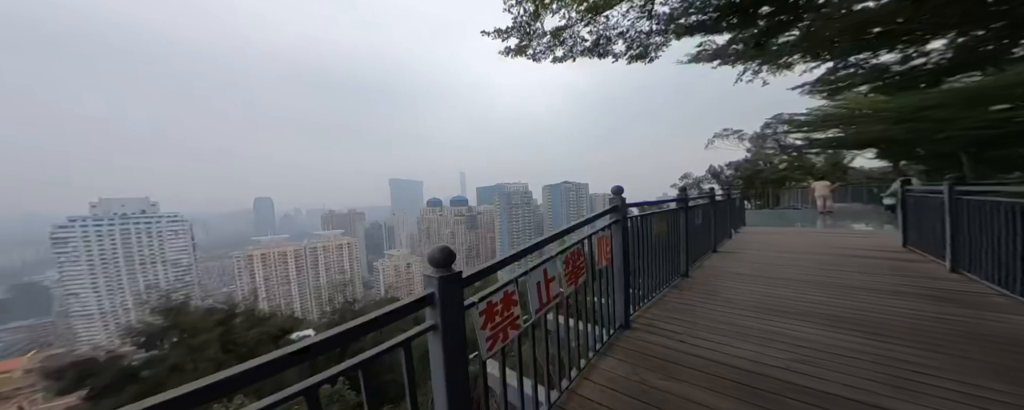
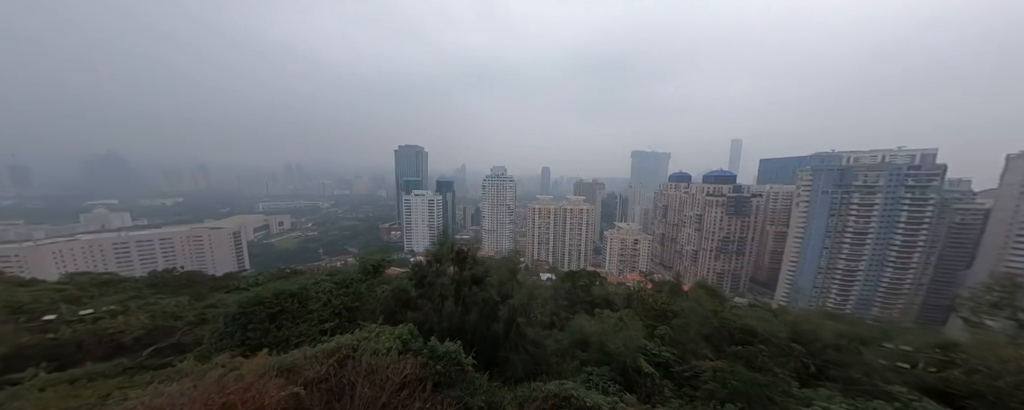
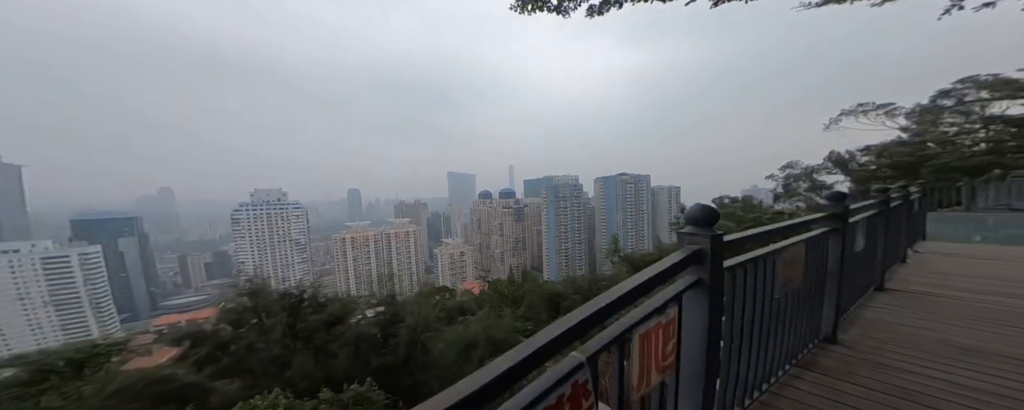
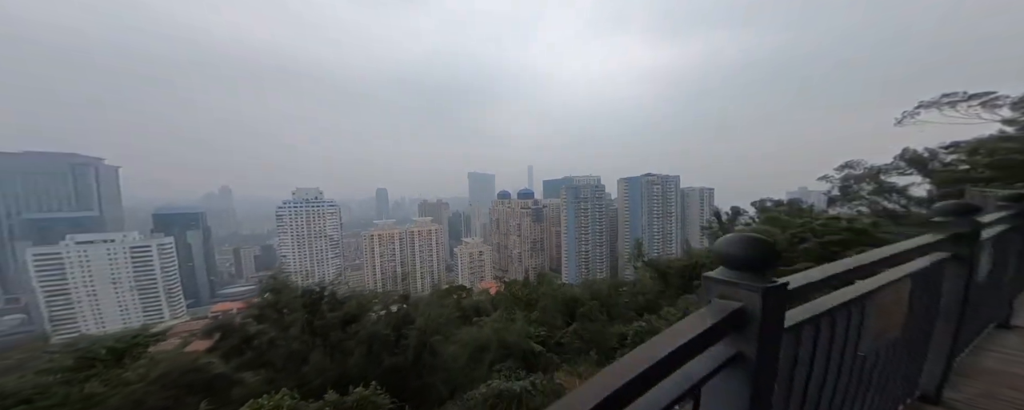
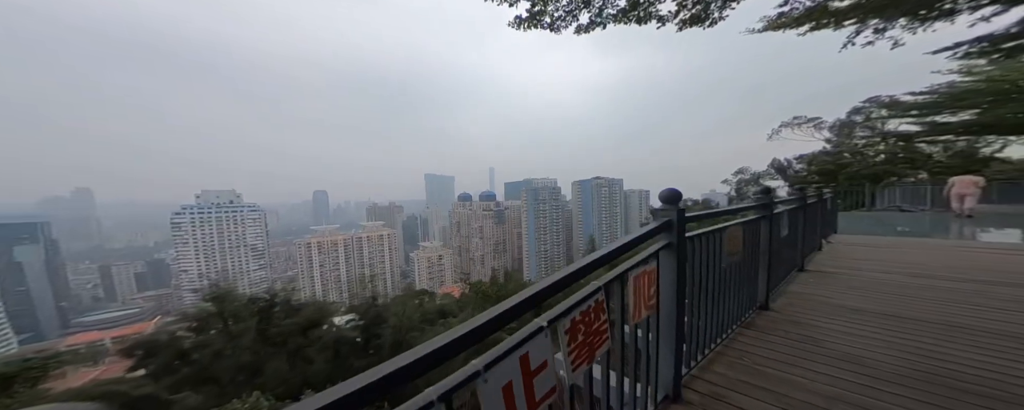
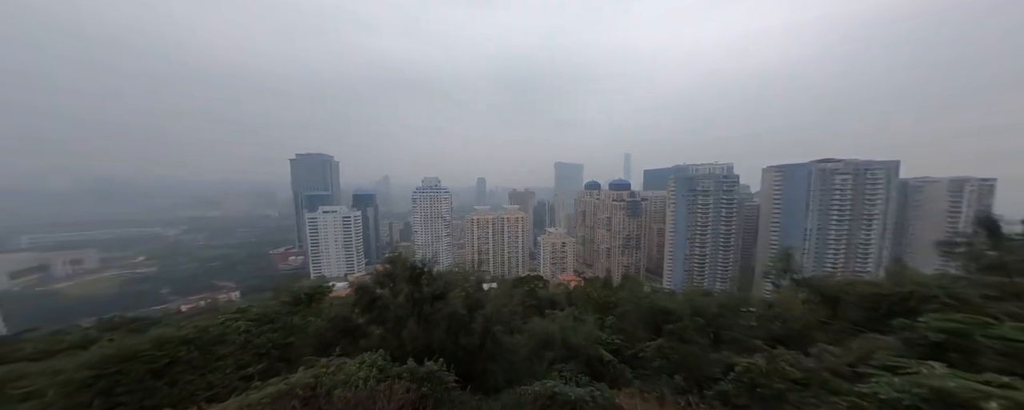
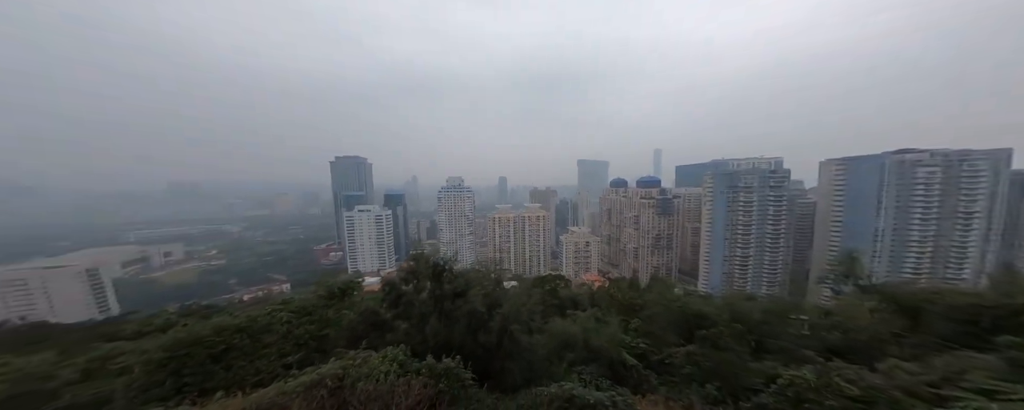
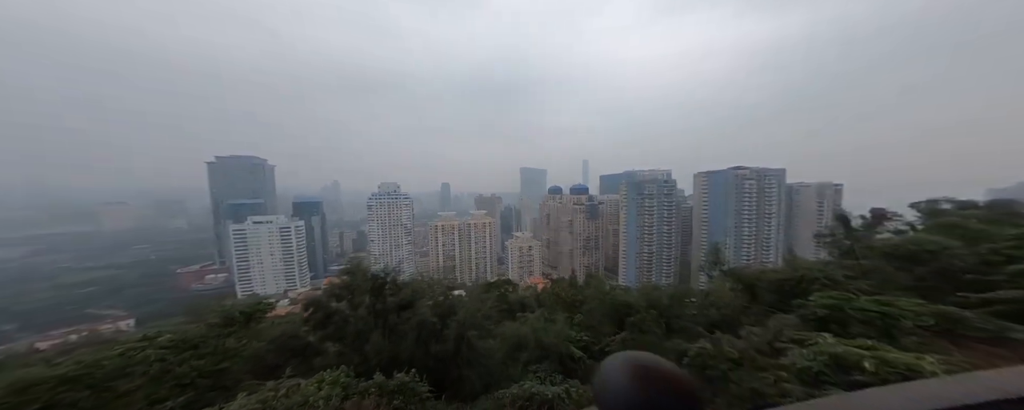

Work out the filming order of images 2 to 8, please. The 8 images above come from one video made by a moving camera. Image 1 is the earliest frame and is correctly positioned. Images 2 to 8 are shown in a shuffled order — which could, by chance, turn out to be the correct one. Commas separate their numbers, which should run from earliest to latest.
5, 3, 4, 8, 6, 7, 2
